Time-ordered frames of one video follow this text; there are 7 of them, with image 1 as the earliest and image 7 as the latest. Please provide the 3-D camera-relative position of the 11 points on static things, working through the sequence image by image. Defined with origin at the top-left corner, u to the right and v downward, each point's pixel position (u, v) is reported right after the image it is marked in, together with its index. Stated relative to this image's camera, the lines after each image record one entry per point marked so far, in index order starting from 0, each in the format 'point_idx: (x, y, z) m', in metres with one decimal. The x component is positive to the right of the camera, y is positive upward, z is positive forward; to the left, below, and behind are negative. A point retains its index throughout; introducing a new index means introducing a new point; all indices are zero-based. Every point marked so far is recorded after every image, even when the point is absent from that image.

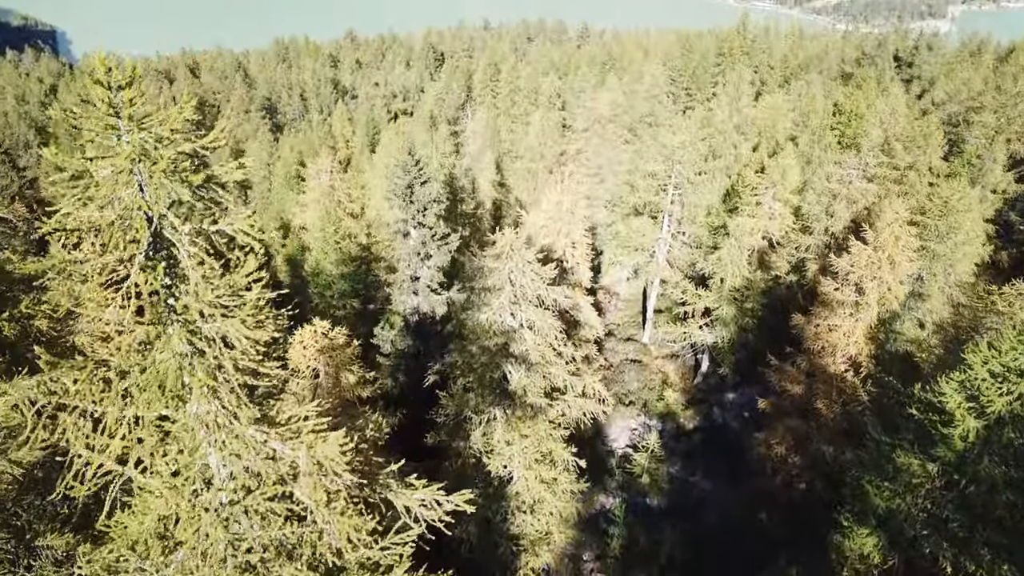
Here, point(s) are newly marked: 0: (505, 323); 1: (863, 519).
0: (-0.1, -0.9, +16.1) m
1: (+9.3, -6.1, +15.8) m
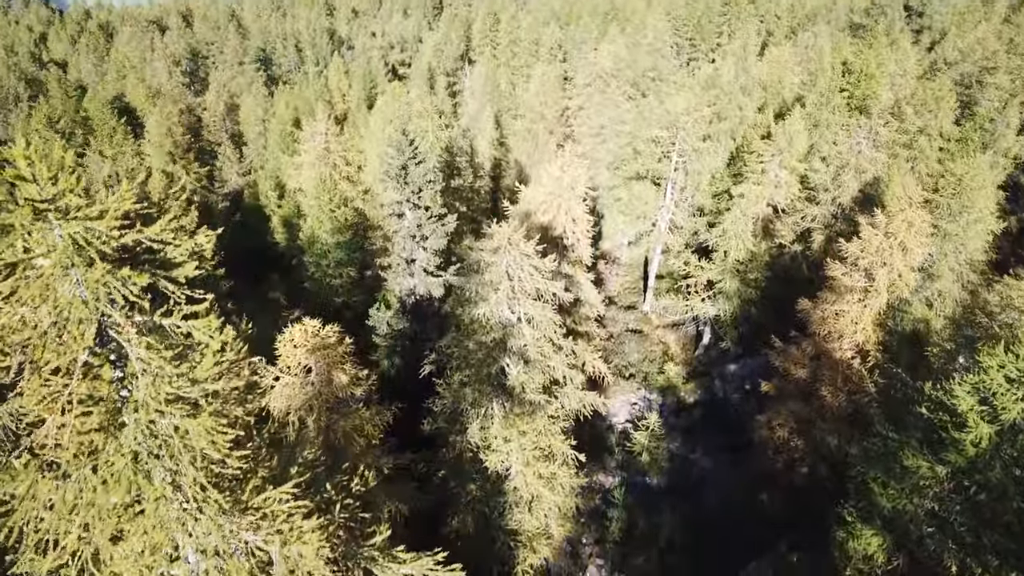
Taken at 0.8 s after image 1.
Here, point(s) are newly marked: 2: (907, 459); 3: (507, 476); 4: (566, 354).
0: (-0.2, -0.8, +15.5) m
1: (+9.3, -5.9, +15.5) m
2: (+9.4, -4.1, +14.1) m
3: (-0.1, -5.1, +16.2) m
4: (+1.6, -1.7, +16.5) m
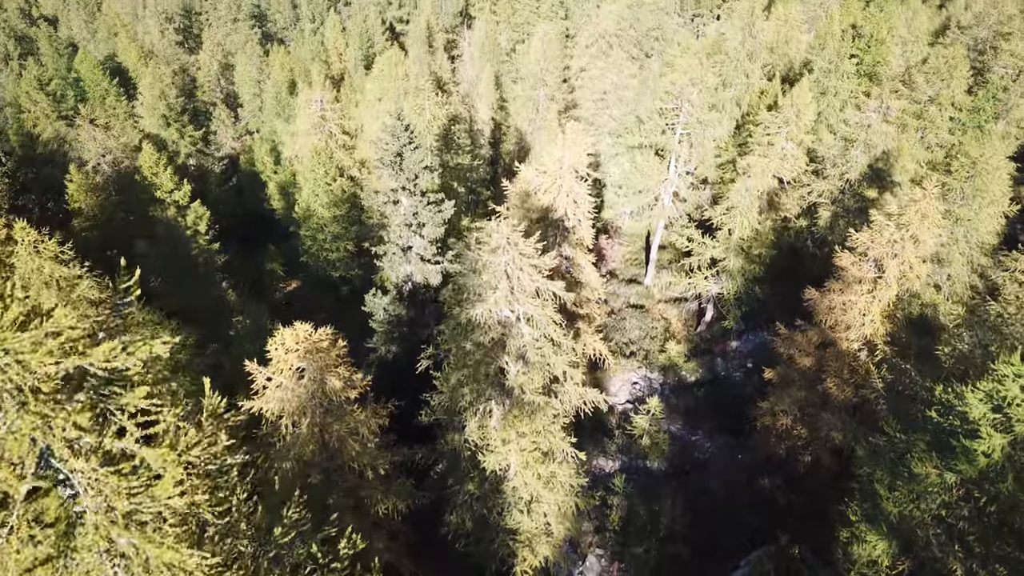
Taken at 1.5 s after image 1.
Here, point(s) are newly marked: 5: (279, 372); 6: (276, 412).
0: (-0.2, -0.7, +15.0) m
1: (+9.3, -5.9, +15.3) m
2: (+9.4, -4.1, +13.8) m
3: (-0.2, -5.0, +15.9) m
4: (+1.6, -1.6, +16.0) m
5: (-5.4, -2.0, +14.0) m
6: (-5.6, -2.9, +14.4) m
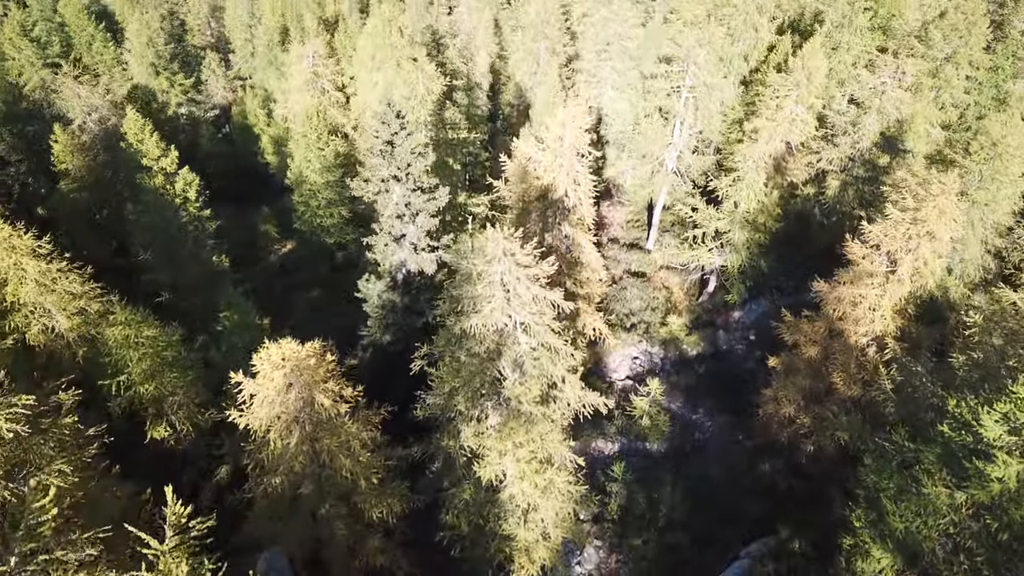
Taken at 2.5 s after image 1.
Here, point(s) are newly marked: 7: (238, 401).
0: (-0.3, -0.9, +14.2) m
1: (+9.2, -6.0, +15.0) m
2: (+9.3, -4.4, +13.3) m
3: (-0.2, -5.1, +15.5) m
4: (+1.5, -1.7, +15.4) m
5: (-5.5, -2.2, +13.4) m
6: (-5.7, -3.2, +13.8) m
7: (-6.5, -2.7, +14.2) m
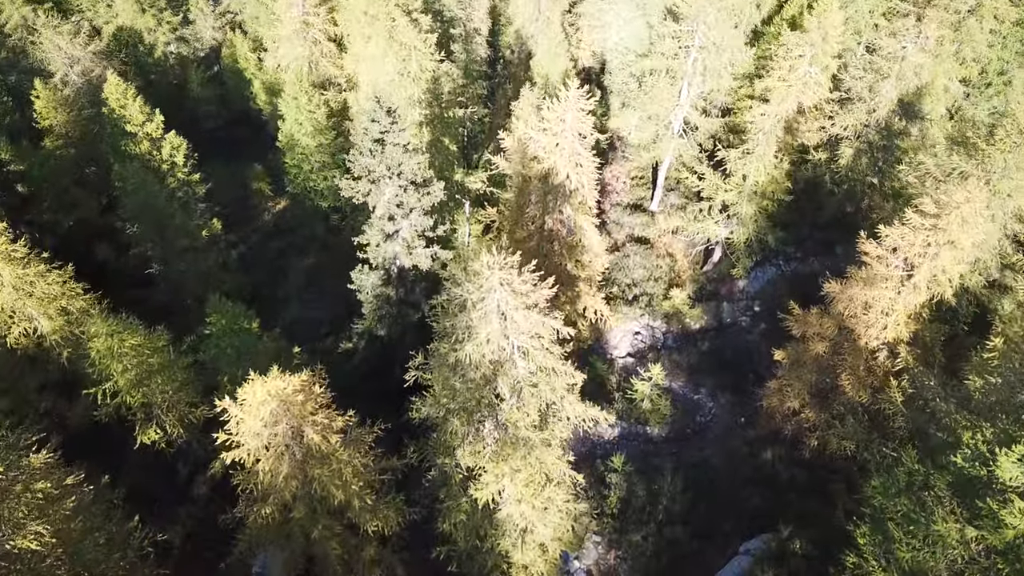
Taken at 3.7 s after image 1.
0: (-0.4, -1.5, +13.5) m
1: (+9.1, -6.5, +14.8) m
2: (+9.2, -5.0, +12.9) m
3: (-0.3, -5.5, +15.2) m
4: (+1.4, -2.1, +14.7) m
5: (-5.6, -2.9, +12.8) m
6: (-5.8, -3.7, +13.3) m
7: (-6.5, -3.3, +13.6) m
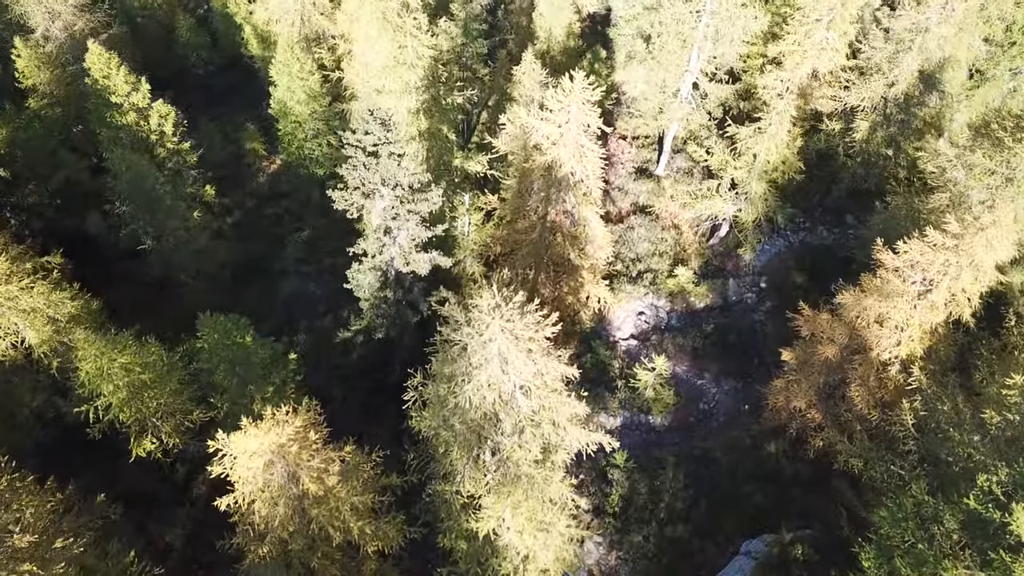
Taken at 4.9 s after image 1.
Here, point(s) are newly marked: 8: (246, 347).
0: (-0.3, -2.3, +13.0) m
1: (+9.1, -7.2, +14.7) m
2: (+9.3, -5.9, +12.7) m
3: (-0.3, -6.2, +15.0) m
4: (+1.5, -2.9, +14.2) m
5: (-5.5, -3.7, +12.4) m
6: (-5.7, -4.6, +13.0) m
7: (-6.5, -4.1, +13.2) m
8: (-8.4, -1.9, +18.9) m
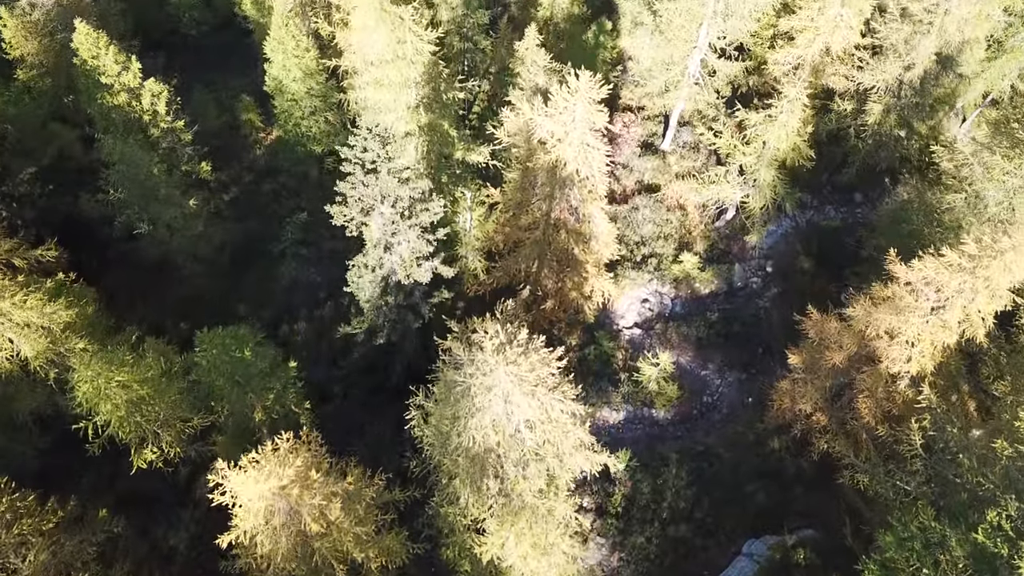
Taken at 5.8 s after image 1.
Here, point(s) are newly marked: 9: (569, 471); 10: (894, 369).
0: (-0.2, -3.0, +12.7) m
1: (+9.2, -7.8, +14.7) m
2: (+9.4, -6.6, +12.7) m
3: (-0.2, -6.8, +15.0) m
4: (+1.6, -3.5, +14.0) m
5: (-5.4, -4.5, +12.2) m
6: (-5.6, -5.3, +12.9) m
7: (-6.4, -4.8, +13.1) m
8: (-8.3, -2.2, +18.6) m
9: (+1.4, -4.6, +14.6) m
10: (+11.3, -2.4, +17.7) m
